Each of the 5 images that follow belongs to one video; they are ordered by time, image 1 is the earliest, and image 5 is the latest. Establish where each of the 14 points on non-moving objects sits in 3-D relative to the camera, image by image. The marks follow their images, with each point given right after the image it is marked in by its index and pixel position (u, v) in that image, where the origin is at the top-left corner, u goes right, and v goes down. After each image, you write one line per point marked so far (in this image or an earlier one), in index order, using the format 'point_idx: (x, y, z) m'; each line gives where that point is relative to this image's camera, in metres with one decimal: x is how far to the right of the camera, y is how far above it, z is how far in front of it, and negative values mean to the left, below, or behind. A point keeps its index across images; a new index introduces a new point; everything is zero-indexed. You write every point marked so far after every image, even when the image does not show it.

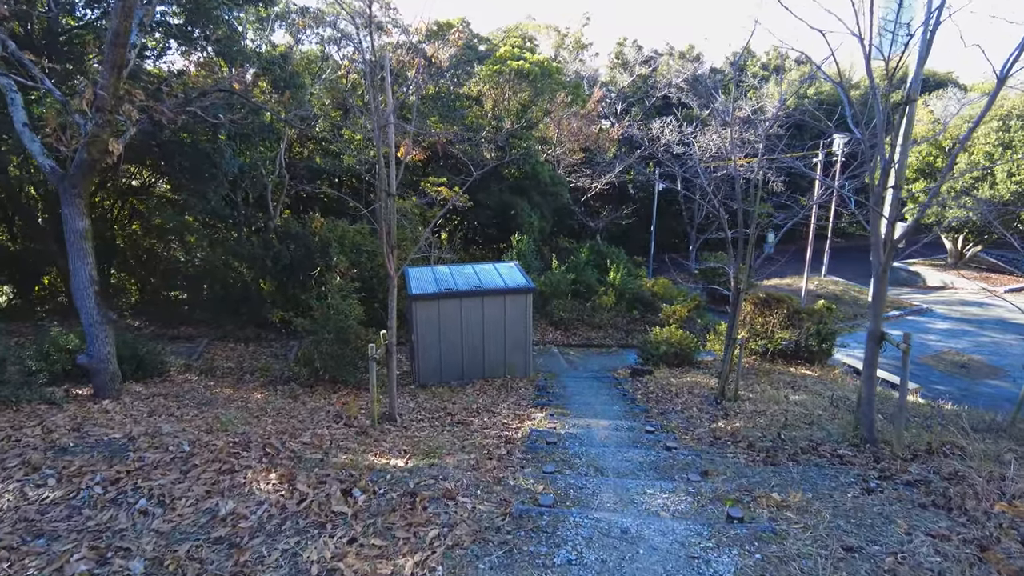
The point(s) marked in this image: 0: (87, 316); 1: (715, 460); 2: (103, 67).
0: (-3.1, -0.2, +4.7) m
1: (+1.1, -0.9, +3.6) m
2: (-2.8, +1.5, +4.4) m
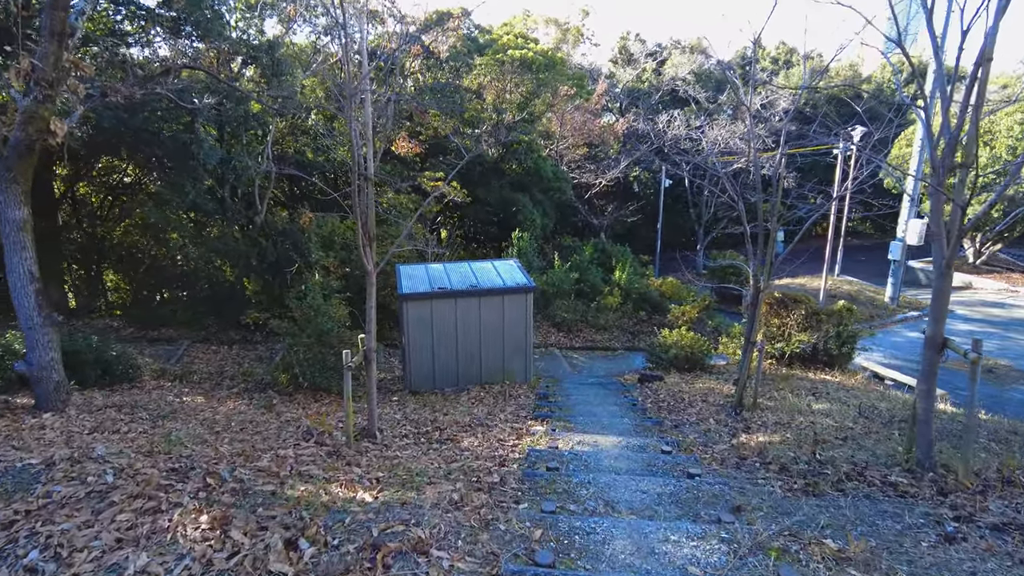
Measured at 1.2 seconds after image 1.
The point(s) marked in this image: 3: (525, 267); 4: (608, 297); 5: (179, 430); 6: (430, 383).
0: (-3.1, -0.2, +4.2) m
1: (+1.1, -0.9, +3.0) m
2: (-2.8, +1.5, +3.9) m
3: (+0.2, +0.4, +12.1) m
4: (+1.6, -0.2, +10.9) m
5: (-2.0, -0.8, +3.9) m
6: (-0.9, -1.0, +7.0) m
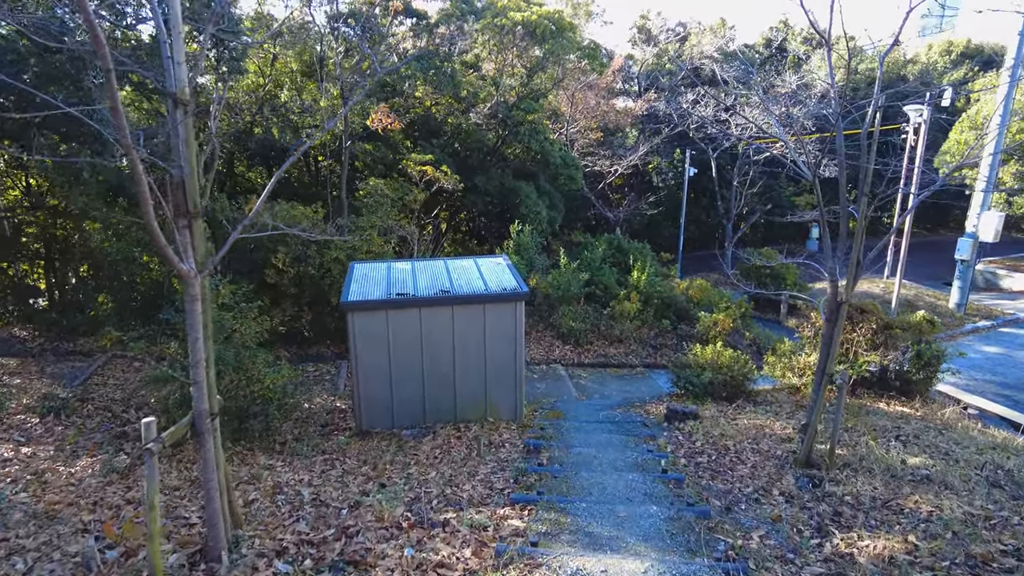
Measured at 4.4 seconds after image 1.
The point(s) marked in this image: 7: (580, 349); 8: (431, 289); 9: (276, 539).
0: (-3.3, -0.2, +2.5) m
1: (+0.9, -1.0, +1.3) m
2: (-3.0, +1.5, +2.2) m
3: (+0.2, +0.3, +10.3) m
4: (+1.6, -0.2, +9.1) m
5: (-2.2, -0.9, +2.2) m
6: (-1.0, -1.1, +5.3) m
7: (+0.9, -0.8, +8.5) m
8: (-0.7, 0.0, +5.3) m
9: (-1.0, -1.0, +2.7) m
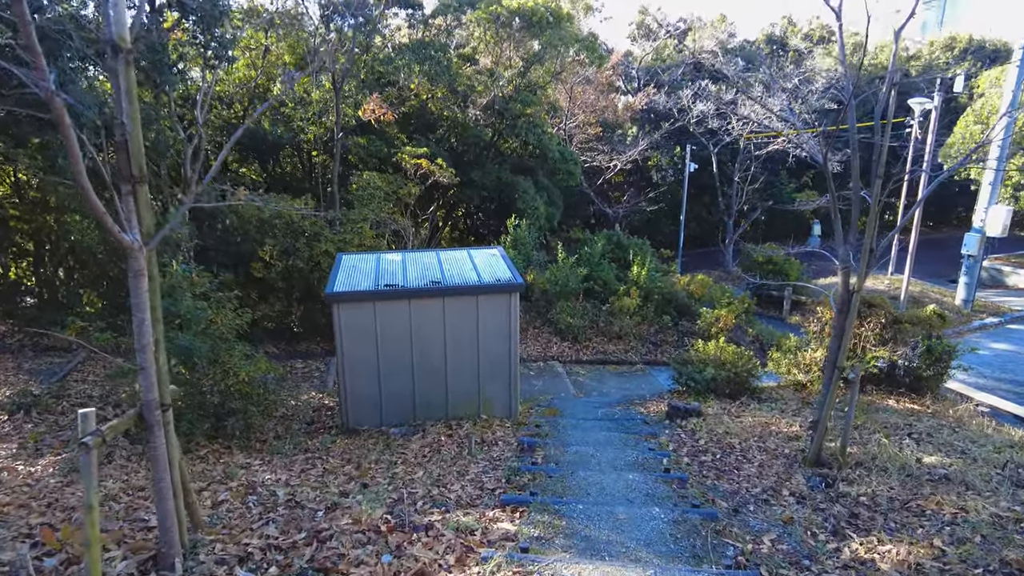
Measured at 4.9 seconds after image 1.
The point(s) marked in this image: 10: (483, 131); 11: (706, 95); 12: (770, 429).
0: (-3.3, -0.2, +2.3) m
1: (+0.8, -0.9, +1.0) m
2: (-3.0, +1.5, +1.9) m
3: (+0.2, +0.4, +10.1) m
4: (+1.5, -0.1, +8.9) m
5: (-2.2, -0.8, +1.9) m
6: (-1.0, -1.0, +5.0) m
7: (+0.8, -0.7, +8.3) m
8: (-0.7, +0.1, +5.0) m
9: (-1.0, -0.9, +2.4) m
10: (-0.5, +2.8, +11.7) m
11: (+3.6, +3.6, +12.3) m
12: (+2.0, -1.1, +5.0) m
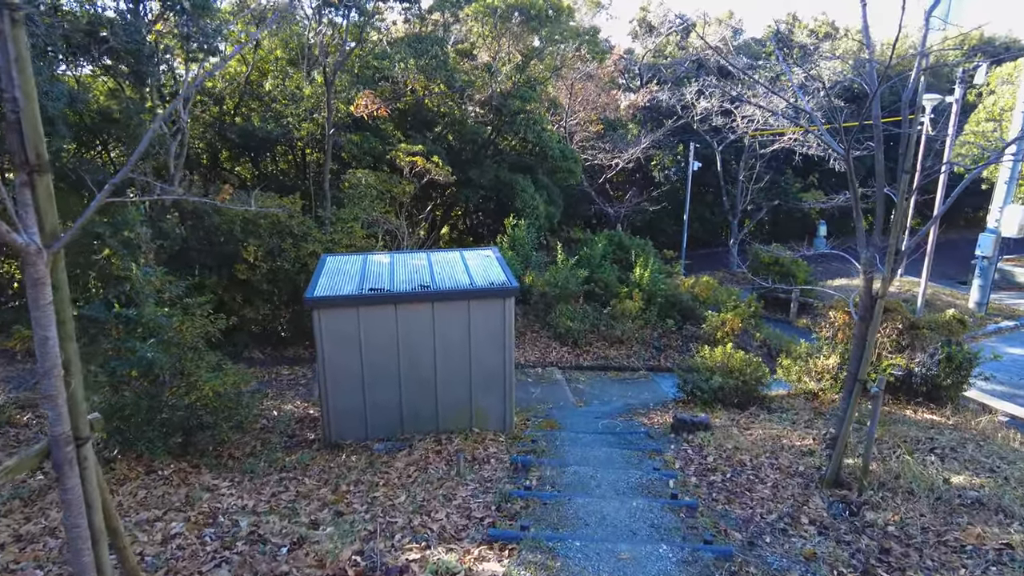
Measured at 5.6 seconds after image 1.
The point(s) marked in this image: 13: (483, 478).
0: (-3.4, -0.2, +1.9) m
1: (+0.8, -1.0, +0.7) m
2: (-3.1, +1.5, +1.6) m
3: (+0.2, +0.4, +9.7) m
4: (+1.5, -0.2, +8.6) m
5: (-2.3, -0.8, +1.6) m
6: (-1.1, -1.0, +4.7) m
7: (+0.8, -0.8, +8.0) m
8: (-0.7, 0.0, +4.7) m
9: (-1.0, -1.0, +2.1) m
10: (-0.6, +2.8, +11.4) m
11: (+3.6, +3.6, +12.0) m
12: (+1.9, -1.1, +4.7) m
13: (-0.2, -1.1, +3.7) m
